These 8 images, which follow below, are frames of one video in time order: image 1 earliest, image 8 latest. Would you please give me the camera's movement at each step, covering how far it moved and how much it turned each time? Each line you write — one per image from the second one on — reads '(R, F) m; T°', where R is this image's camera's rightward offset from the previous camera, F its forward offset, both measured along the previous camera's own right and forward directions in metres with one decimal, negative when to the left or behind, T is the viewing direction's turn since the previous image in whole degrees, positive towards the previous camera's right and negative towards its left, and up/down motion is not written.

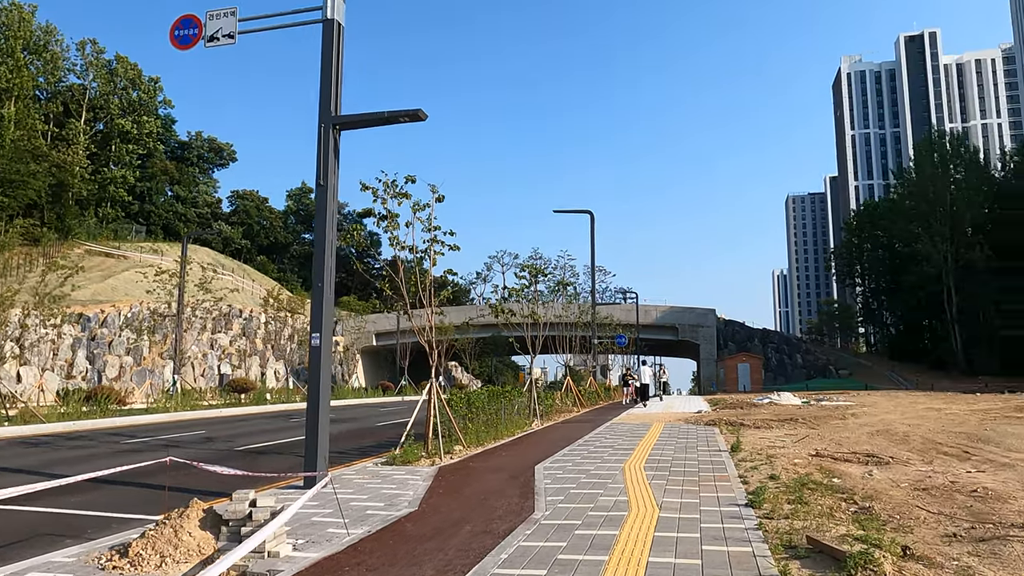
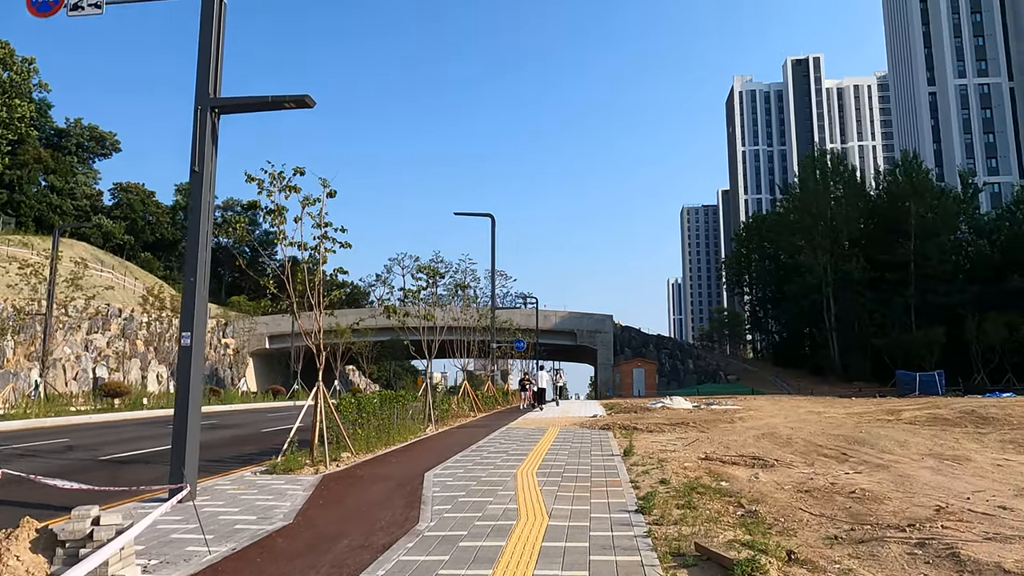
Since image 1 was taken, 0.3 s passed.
(+0.1, +0.3) m; +7°
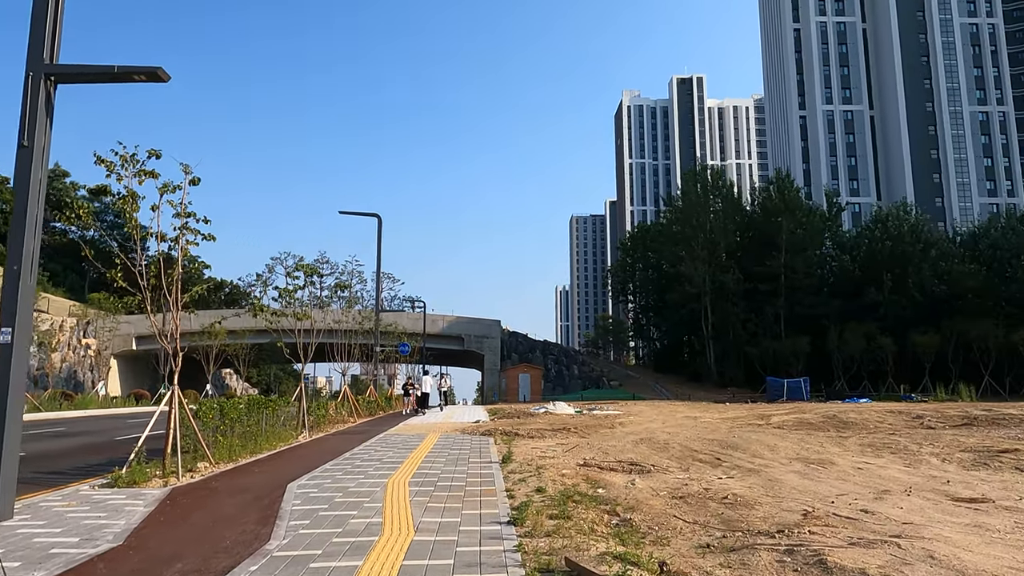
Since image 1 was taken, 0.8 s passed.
(+0.2, +0.4) m; +8°
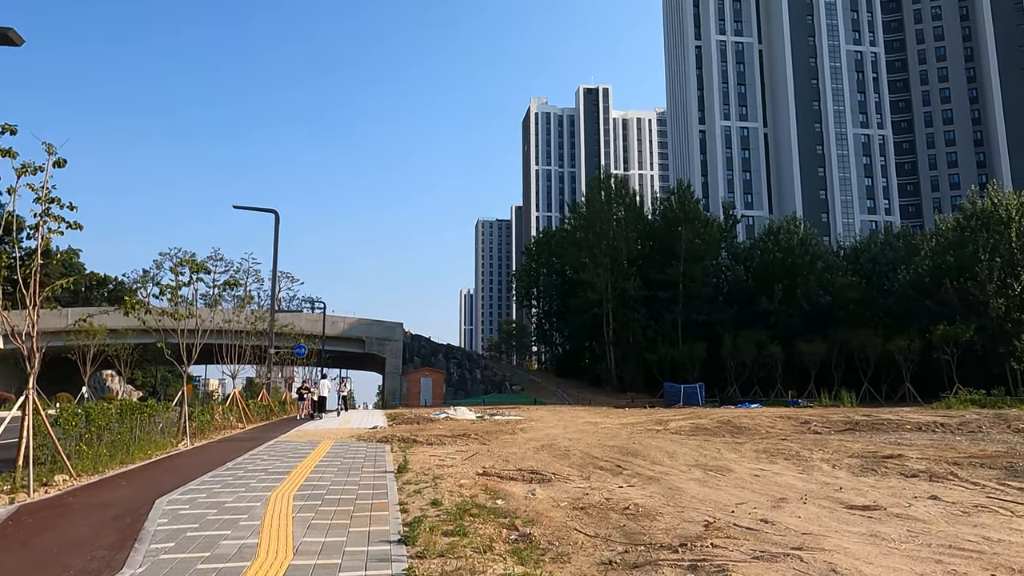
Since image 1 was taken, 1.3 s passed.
(+0.1, +0.4) m; +7°
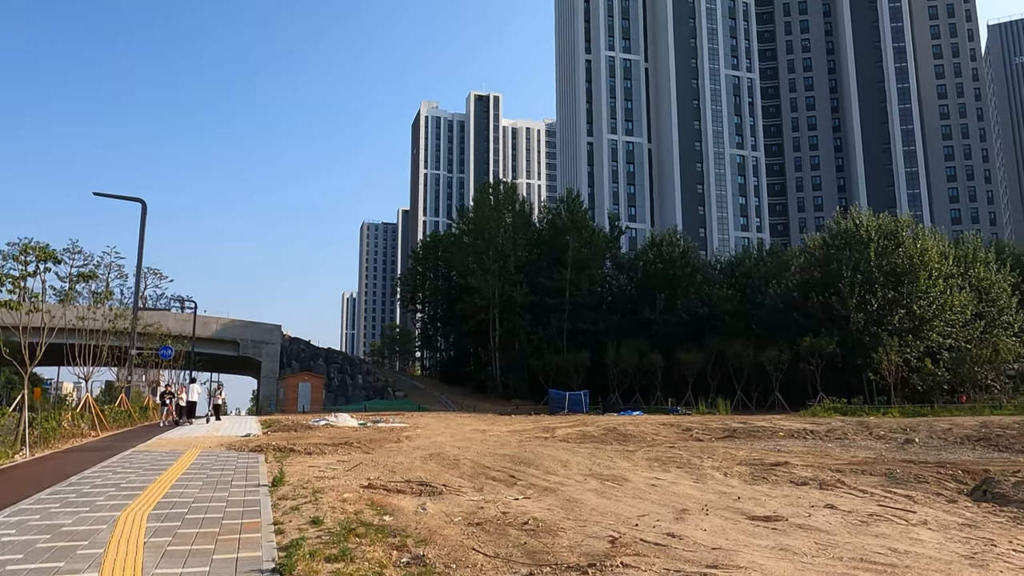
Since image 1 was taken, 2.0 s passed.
(-0.1, +0.6) m; +9°
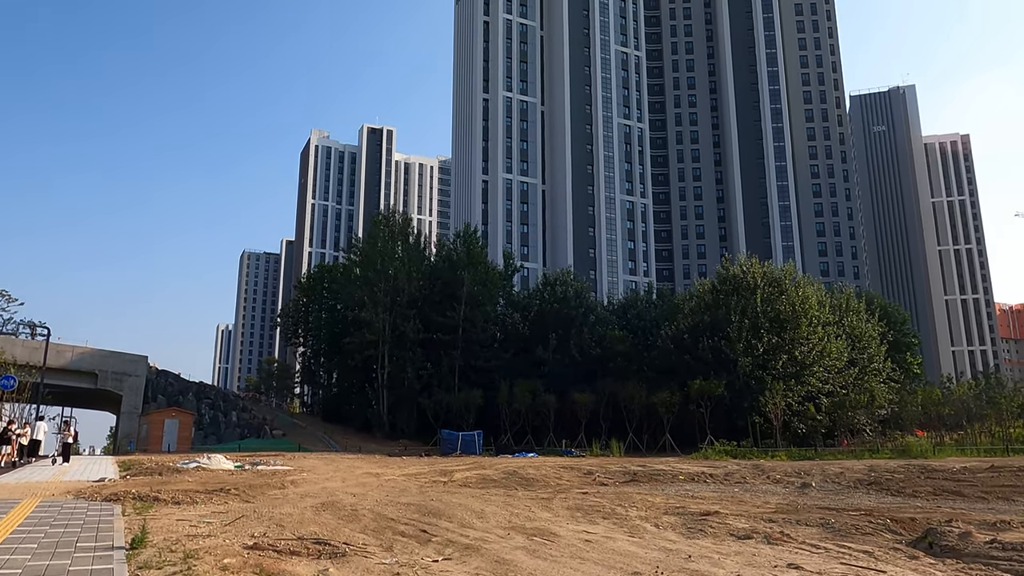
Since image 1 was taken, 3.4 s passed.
(-0.4, +1.3) m; +9°
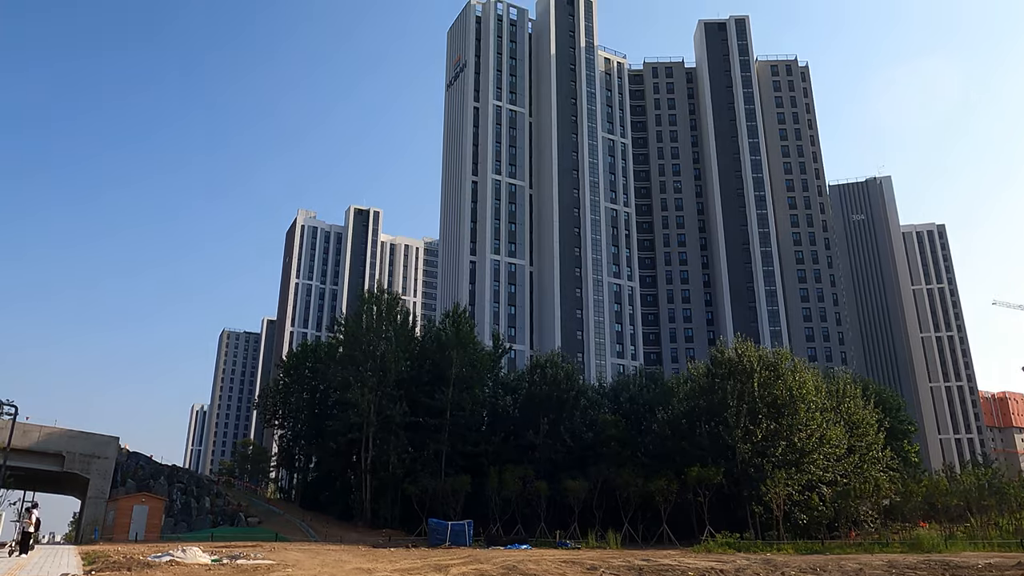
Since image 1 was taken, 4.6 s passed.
(-0.6, +1.0) m; +1°
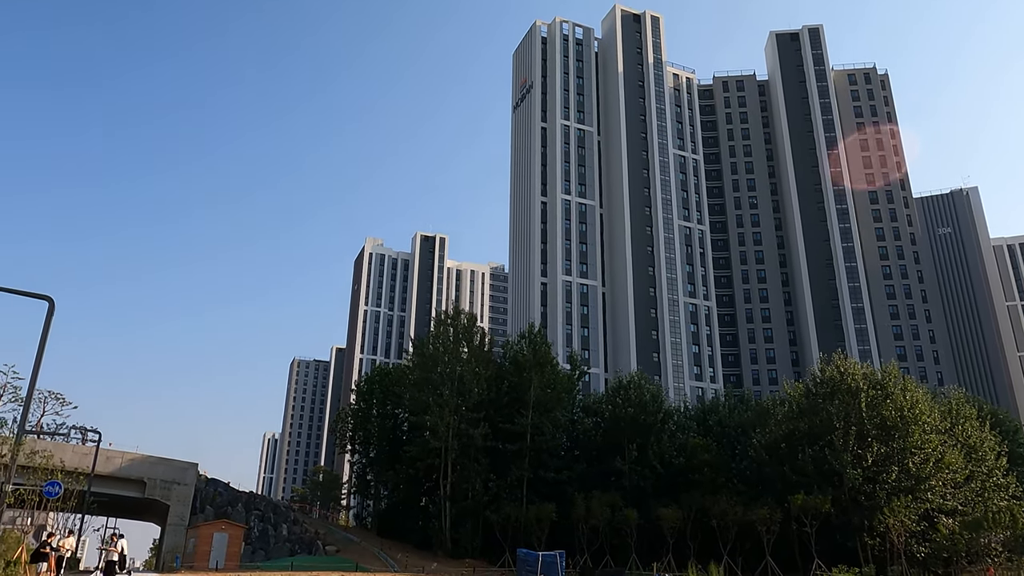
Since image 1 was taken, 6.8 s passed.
(-1.2, +1.7) m; -5°
